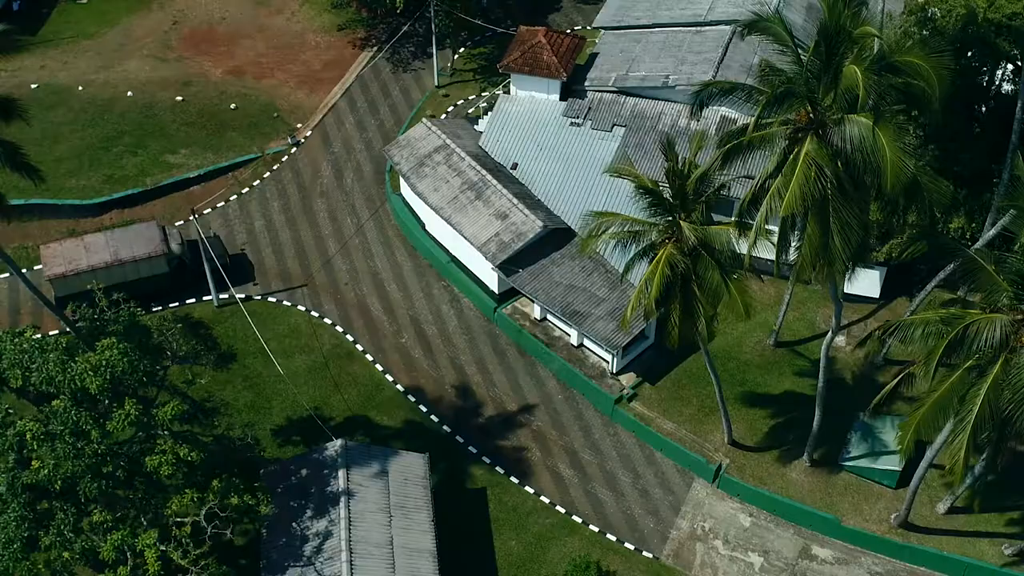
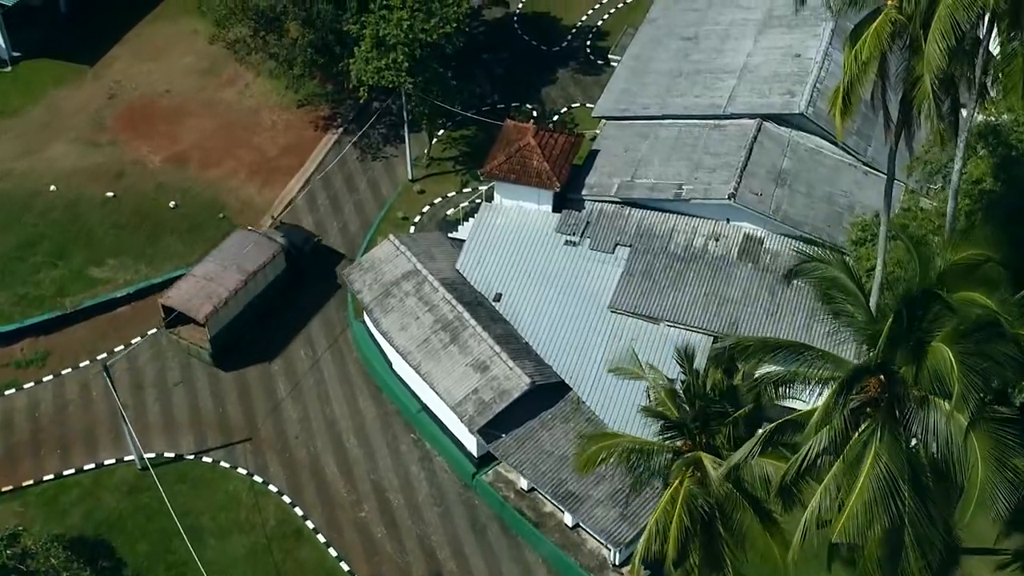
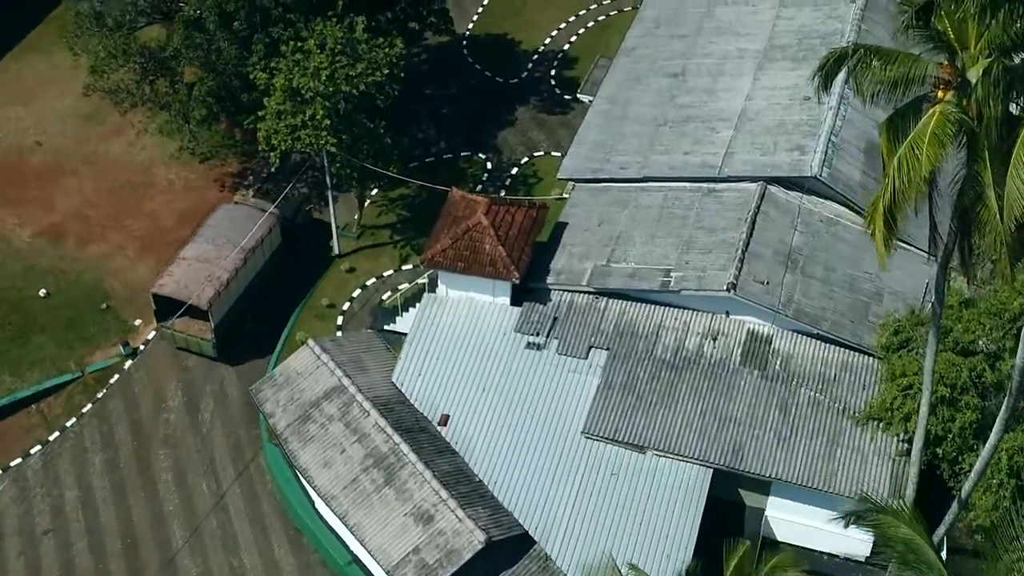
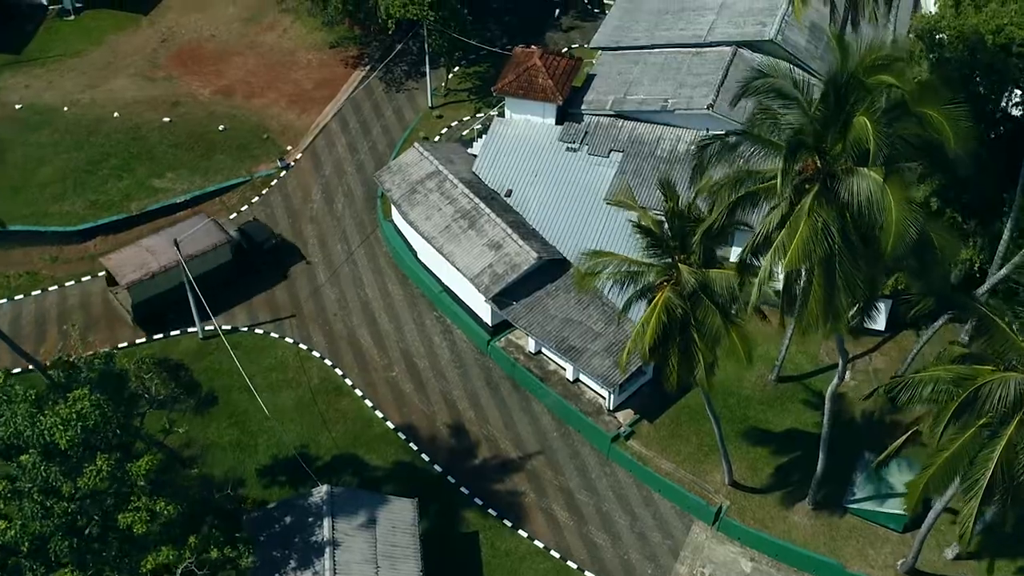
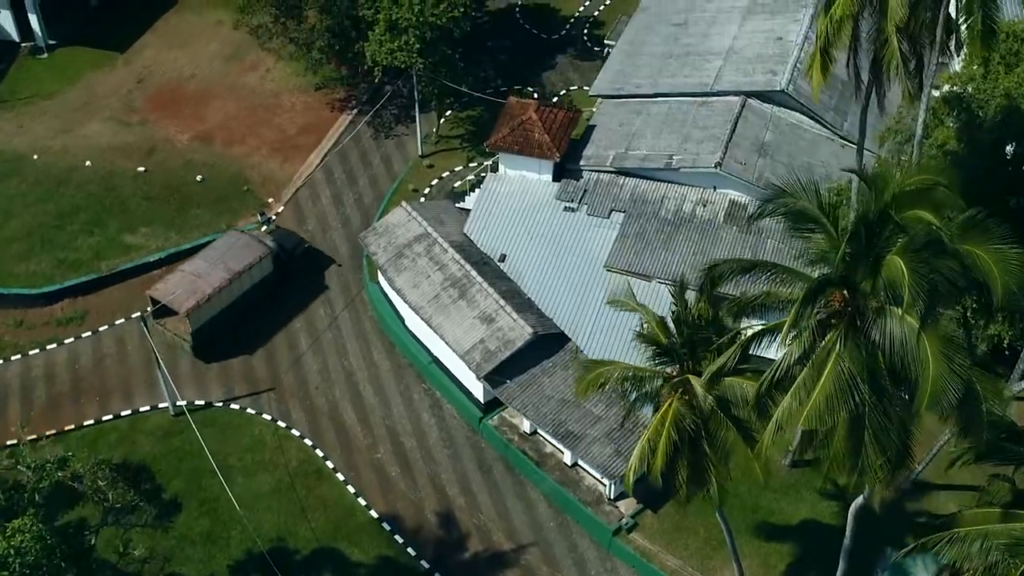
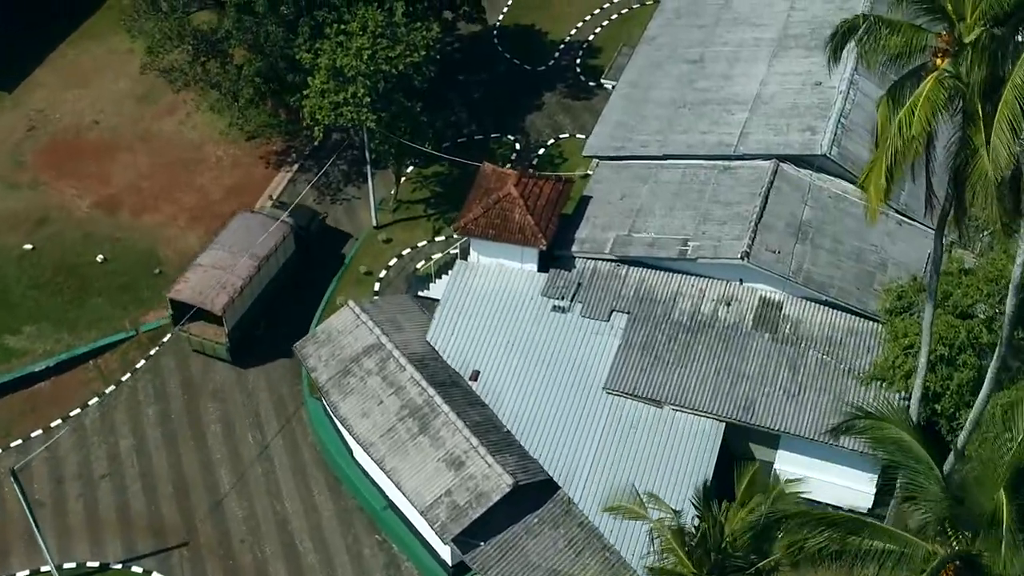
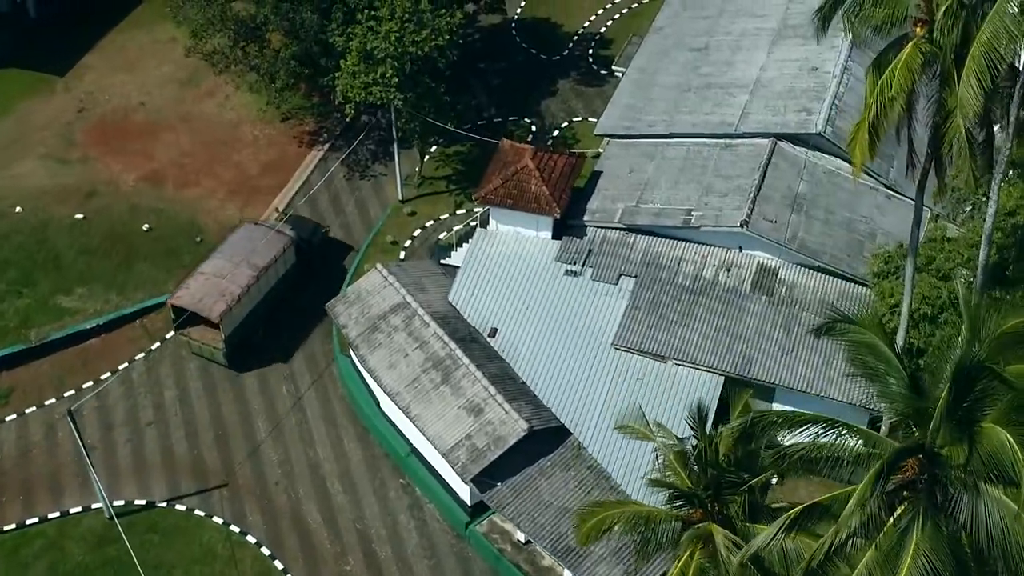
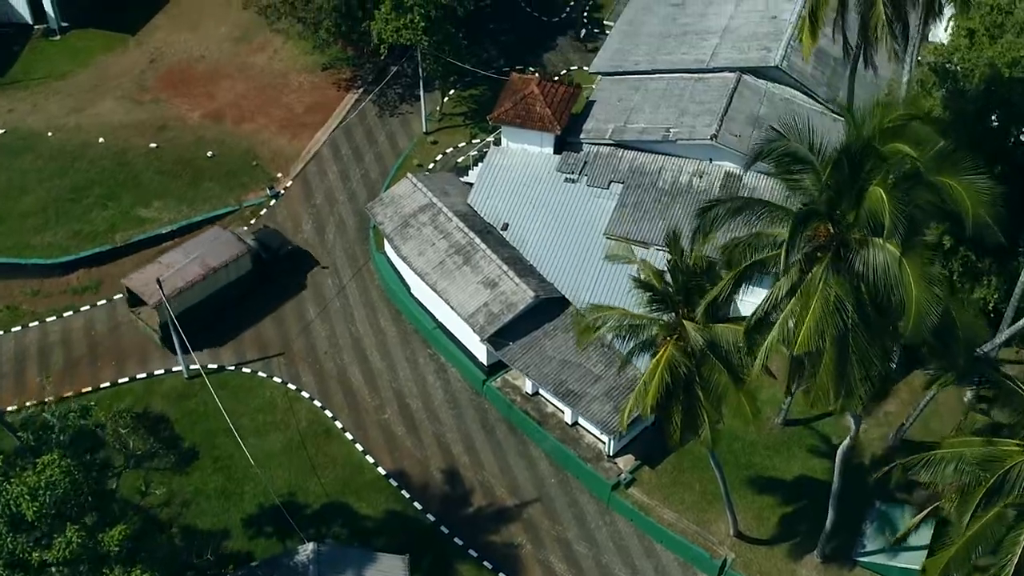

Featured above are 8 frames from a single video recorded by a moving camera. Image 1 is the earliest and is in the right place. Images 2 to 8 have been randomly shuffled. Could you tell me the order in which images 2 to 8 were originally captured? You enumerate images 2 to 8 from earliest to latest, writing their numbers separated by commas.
4, 8, 5, 2, 7, 6, 3
